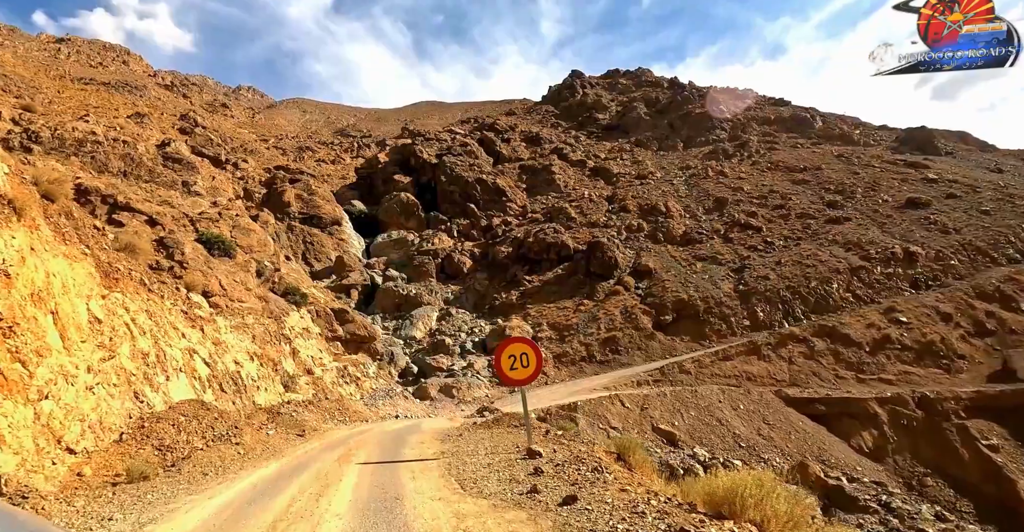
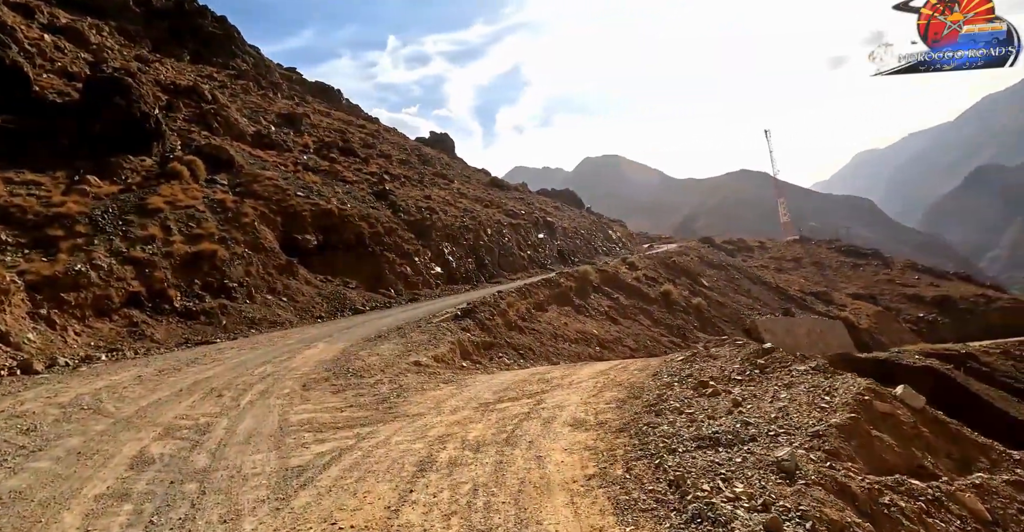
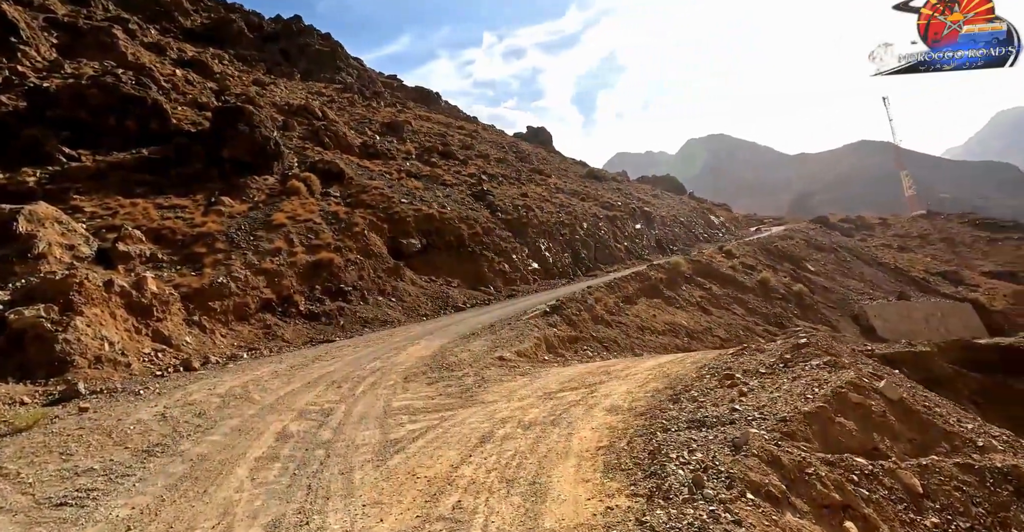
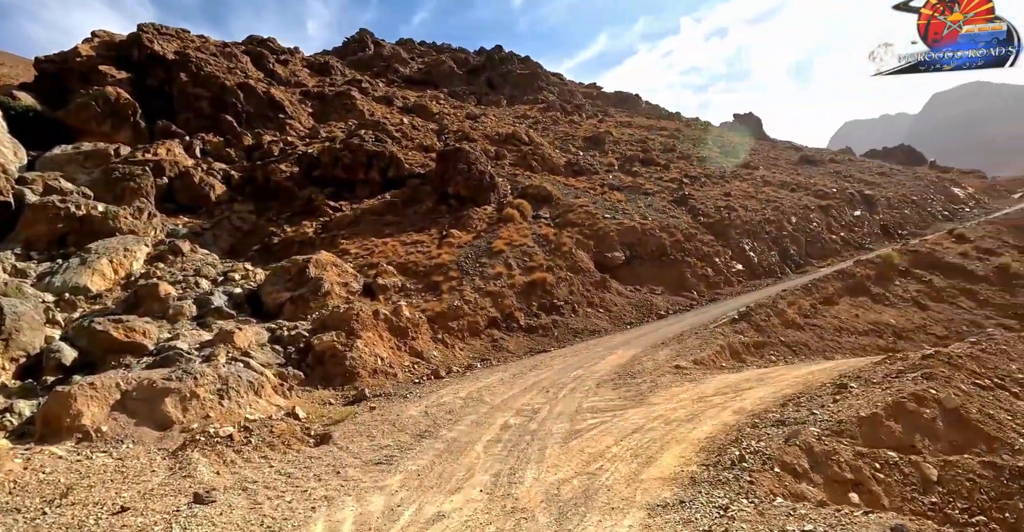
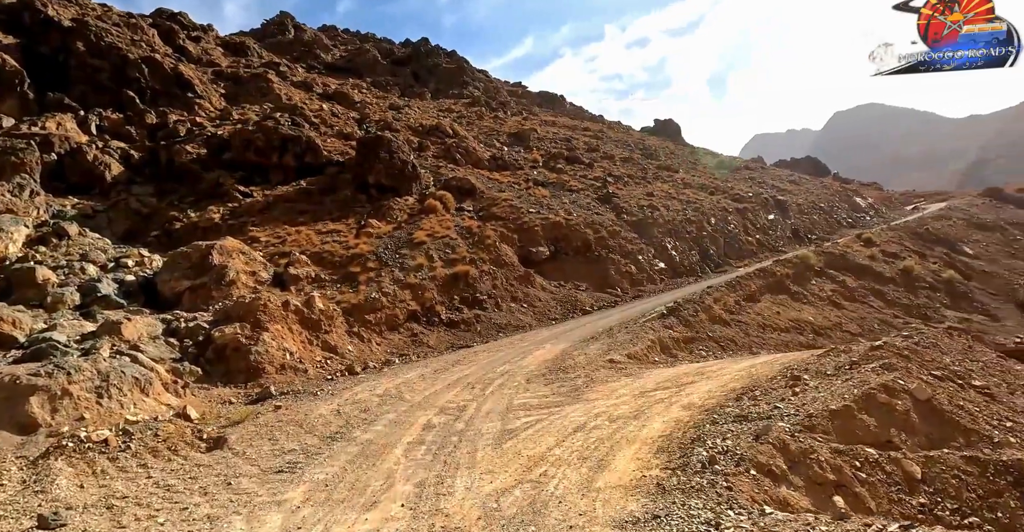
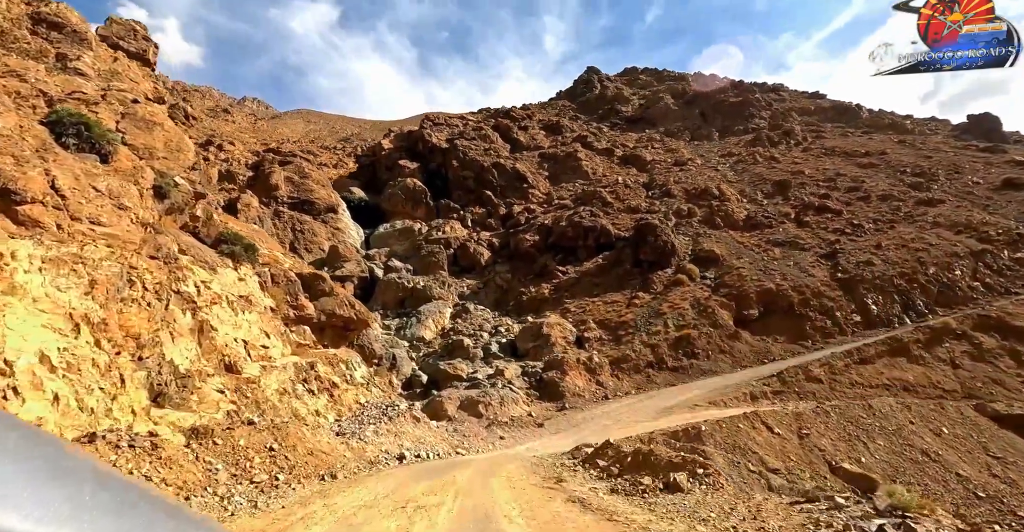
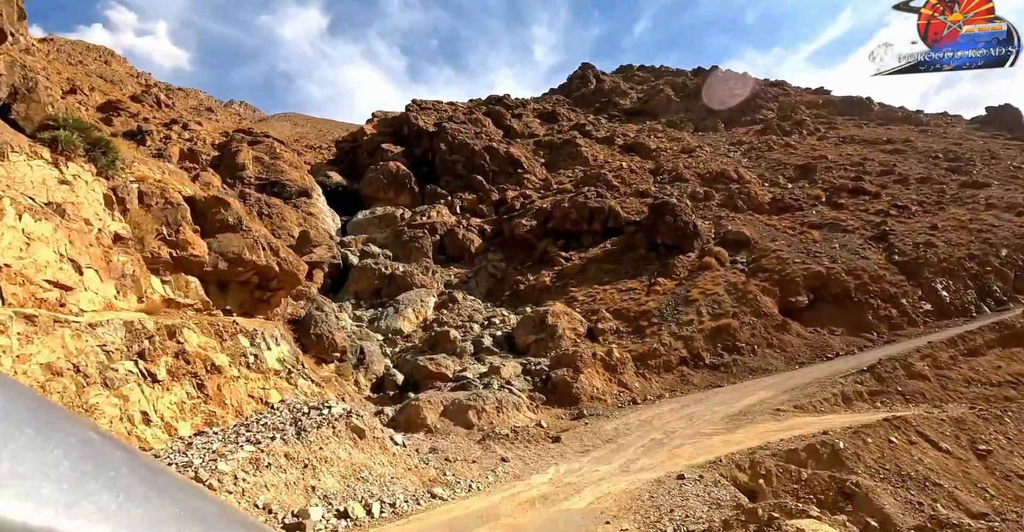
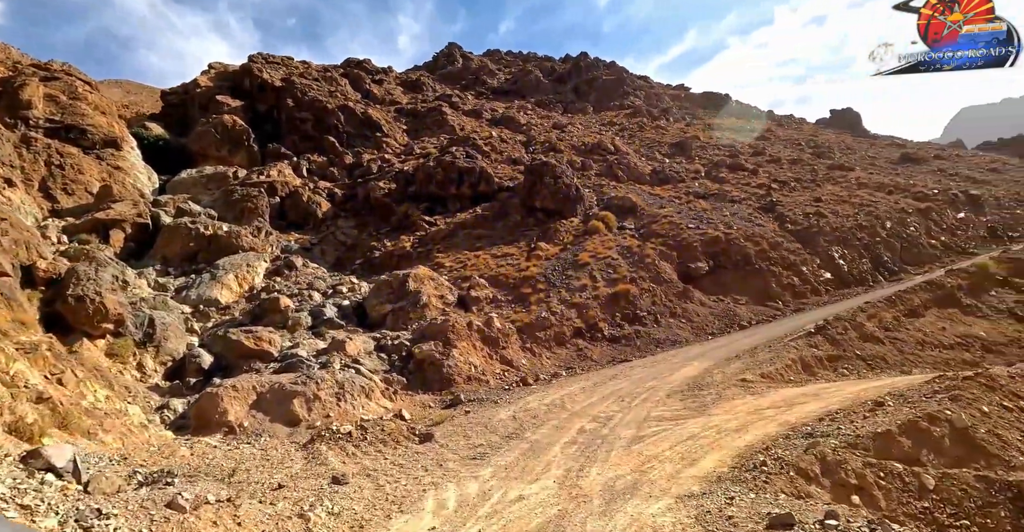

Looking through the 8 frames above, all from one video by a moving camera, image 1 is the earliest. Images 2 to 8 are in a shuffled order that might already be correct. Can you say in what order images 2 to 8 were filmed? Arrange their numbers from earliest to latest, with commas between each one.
6, 7, 8, 4, 5, 3, 2
